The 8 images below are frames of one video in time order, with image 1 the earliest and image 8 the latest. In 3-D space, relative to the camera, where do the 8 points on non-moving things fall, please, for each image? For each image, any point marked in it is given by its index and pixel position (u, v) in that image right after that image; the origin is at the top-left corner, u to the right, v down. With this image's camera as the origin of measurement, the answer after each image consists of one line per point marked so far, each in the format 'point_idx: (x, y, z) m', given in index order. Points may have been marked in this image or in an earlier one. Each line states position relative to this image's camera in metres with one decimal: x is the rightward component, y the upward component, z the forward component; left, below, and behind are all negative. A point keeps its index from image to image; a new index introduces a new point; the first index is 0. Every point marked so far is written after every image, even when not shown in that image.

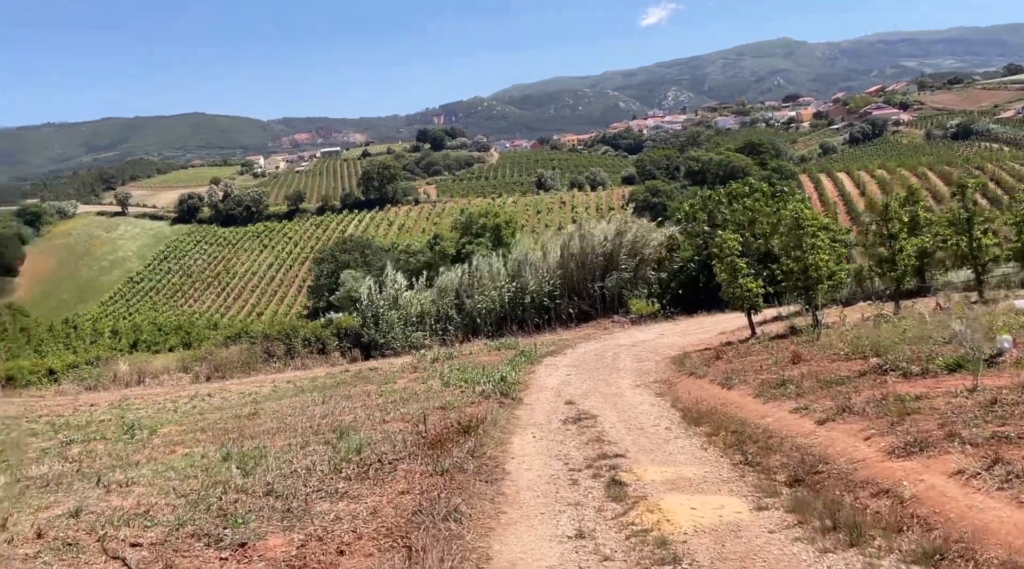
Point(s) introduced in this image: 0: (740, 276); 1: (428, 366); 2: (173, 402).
0: (+4.4, +0.2, +16.3) m
1: (-1.8, -1.8, +18.9) m
2: (-7.7, -2.7, +20.0) m
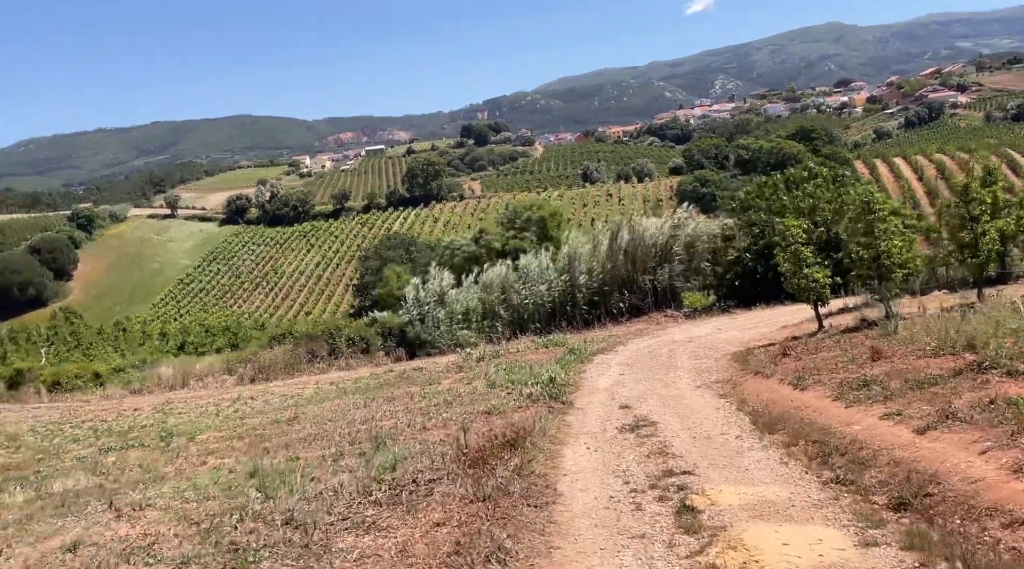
0: (+5.2, +0.3, +15.3) m
1: (-0.8, -1.7, +18.3) m
2: (-6.6, -2.7, +19.6) m
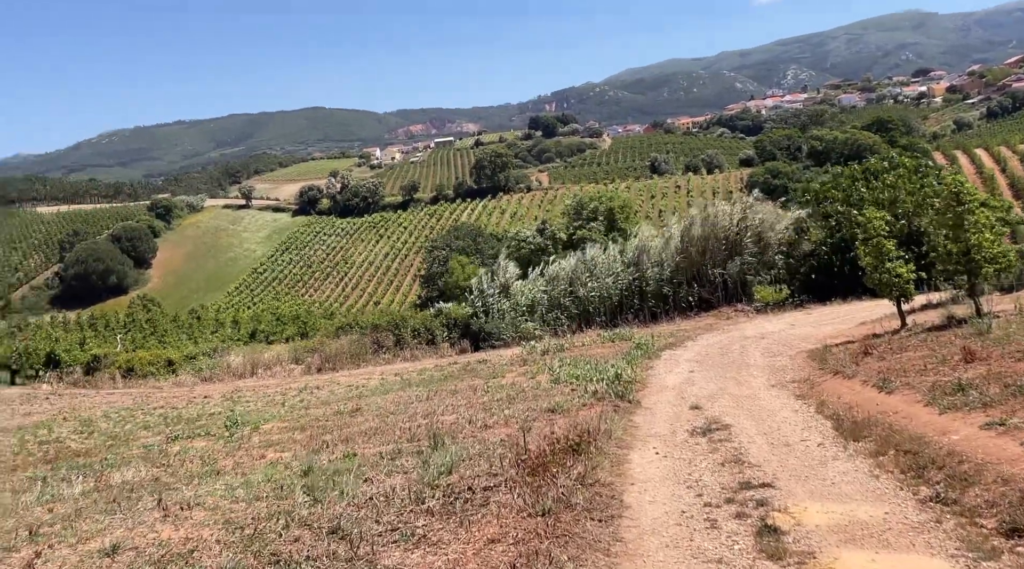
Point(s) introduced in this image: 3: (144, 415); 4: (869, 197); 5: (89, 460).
0: (+6.3, +0.4, +14.5) m
1: (+0.5, -1.5, +17.9) m
2: (-5.1, -2.5, +19.7) m
3: (-8.0, -2.8, +19.1) m
4: (+7.8, +1.9, +19.0) m
5: (-6.3, -2.6, +13.0) m
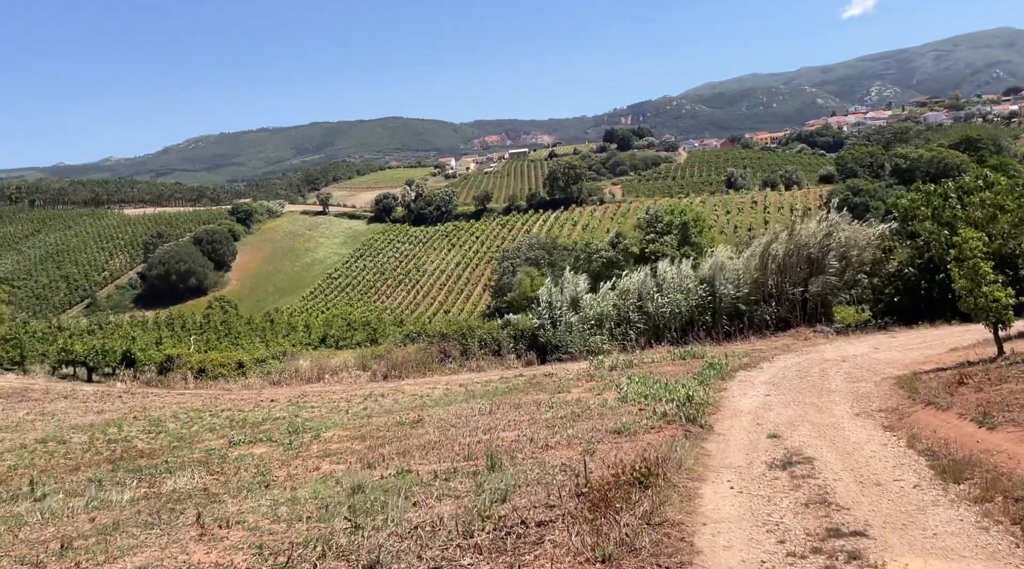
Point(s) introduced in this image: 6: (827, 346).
0: (+7.4, 0.0, +13.5) m
1: (+1.9, -1.8, +17.4) m
2: (-3.7, -2.6, +19.6) m
3: (-6.6, -2.9, +19.2) m
4: (+9.3, +1.4, +17.9) m
5: (-5.4, -2.6, +13.0) m
6: (+6.5, -1.3, +18.0) m
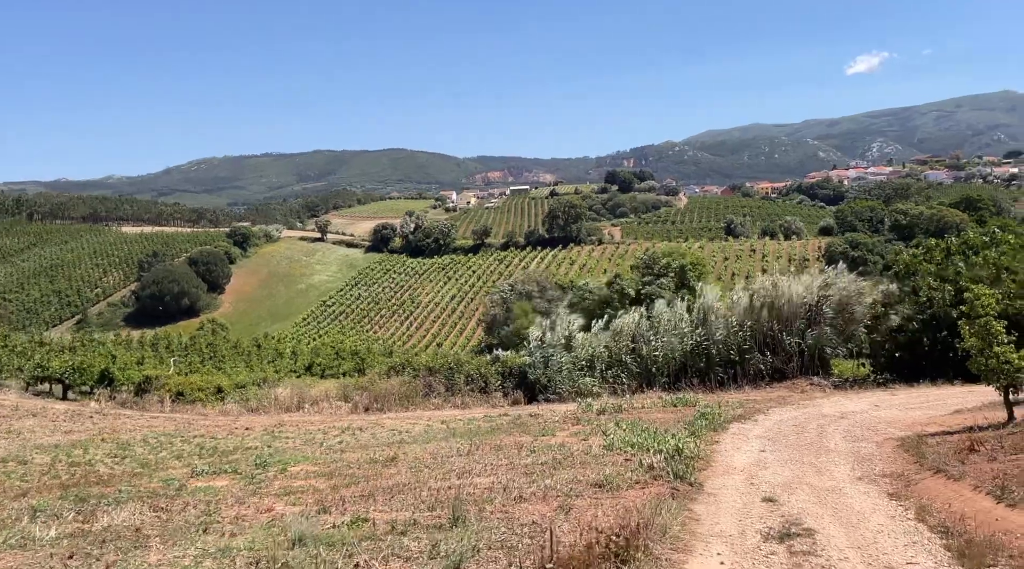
0: (+7.2, -0.8, +12.9) m
1: (+1.5, -2.6, +16.7) m
2: (-4.0, -3.2, +18.9) m
3: (-6.9, -3.3, +18.4) m
4: (+9.1, +0.2, +17.3) m
5: (-5.7, -2.9, +12.2) m
6: (+6.2, -2.3, +17.3) m
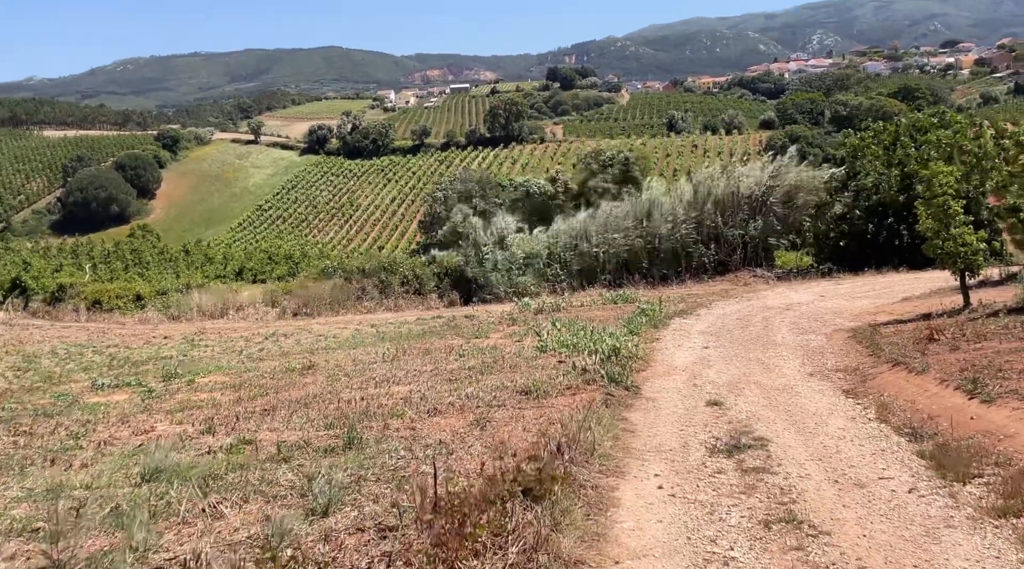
0: (+6.1, +0.8, +12.2) m
1: (+0.3, -0.6, +15.8) m
2: (-5.4, -1.1, +17.7) m
3: (-8.3, -1.4, +17.1) m
4: (+7.7, +2.5, +16.6) m
5: (-6.6, -1.6, +11.0) m
6: (+4.9, -0.1, +16.7) m
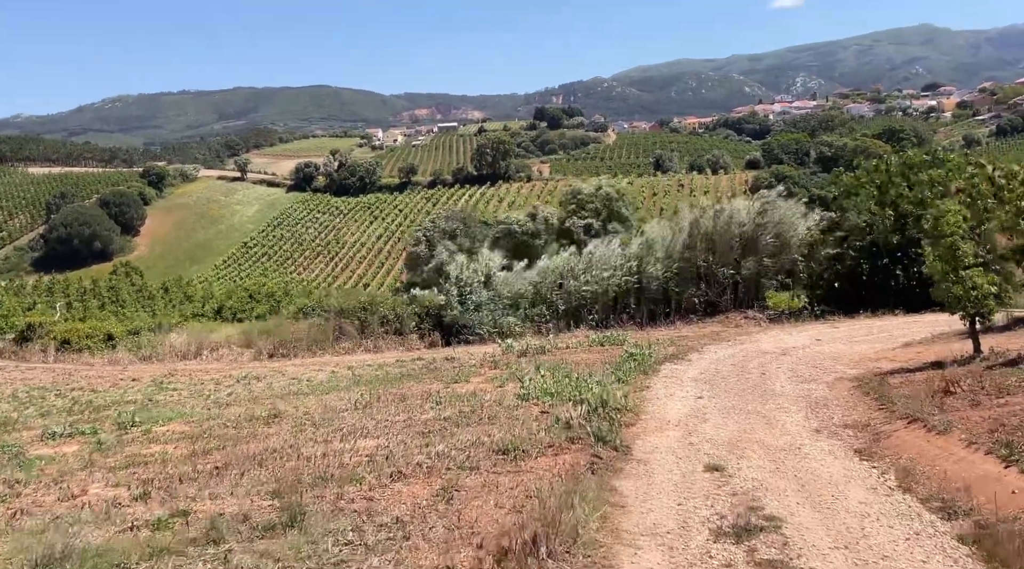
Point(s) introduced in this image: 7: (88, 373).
0: (+5.9, +0.2, +11.7) m
1: (0.0, -1.3, +15.1) m
2: (-5.7, -1.9, +16.9) m
3: (-8.6, -2.1, +16.2) m
4: (+7.4, +1.7, +16.1) m
5: (-6.9, -2.1, +10.1) m
6: (+4.6, -0.9, +16.0) m
7: (-9.7, -2.0, +19.8) m
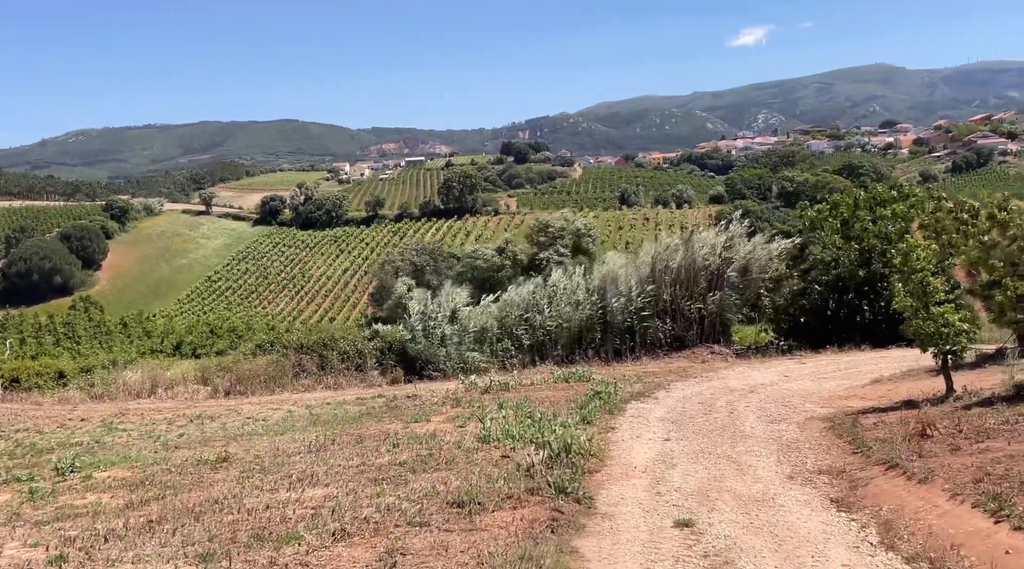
0: (+5.4, -0.2, +11.5) m
1: (-0.6, -1.9, +14.6) m
2: (-6.4, -2.6, +16.1) m
3: (-9.2, -2.8, +15.4) m
4: (+6.7, +1.0, +16.1) m
5: (-7.3, -2.5, +9.4) m
6: (+3.9, -1.6, +15.7) m
7: (-10.5, -2.8, +19.0) m
